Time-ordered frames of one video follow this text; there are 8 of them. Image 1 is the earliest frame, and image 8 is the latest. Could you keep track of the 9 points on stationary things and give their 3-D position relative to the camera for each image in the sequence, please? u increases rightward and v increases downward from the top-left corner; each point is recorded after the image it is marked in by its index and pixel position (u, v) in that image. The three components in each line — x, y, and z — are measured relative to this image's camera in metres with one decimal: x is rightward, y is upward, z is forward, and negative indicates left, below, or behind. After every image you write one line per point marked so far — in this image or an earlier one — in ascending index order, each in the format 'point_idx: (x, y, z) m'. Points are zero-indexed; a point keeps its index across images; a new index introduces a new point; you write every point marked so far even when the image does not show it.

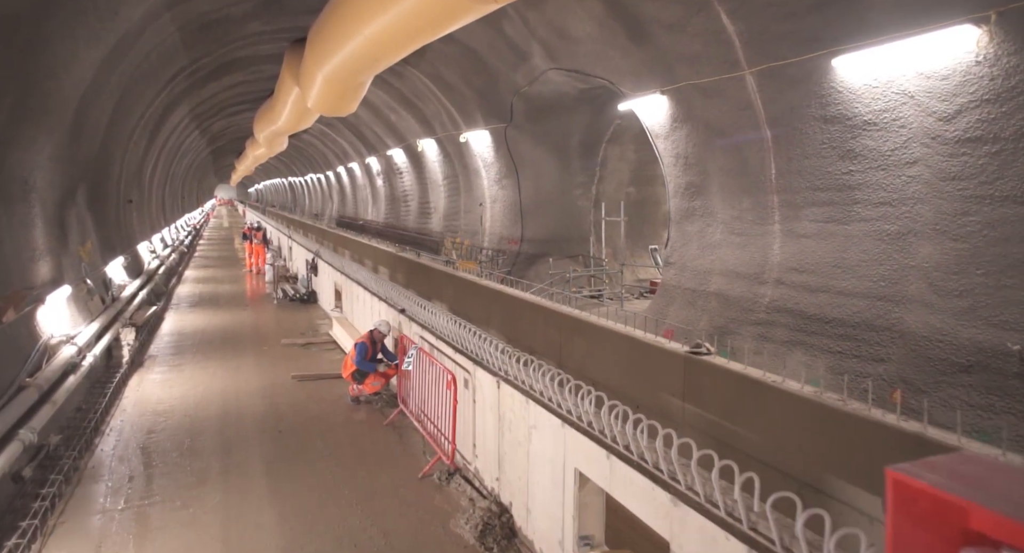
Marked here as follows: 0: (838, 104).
0: (+2.6, +1.4, +5.0) m
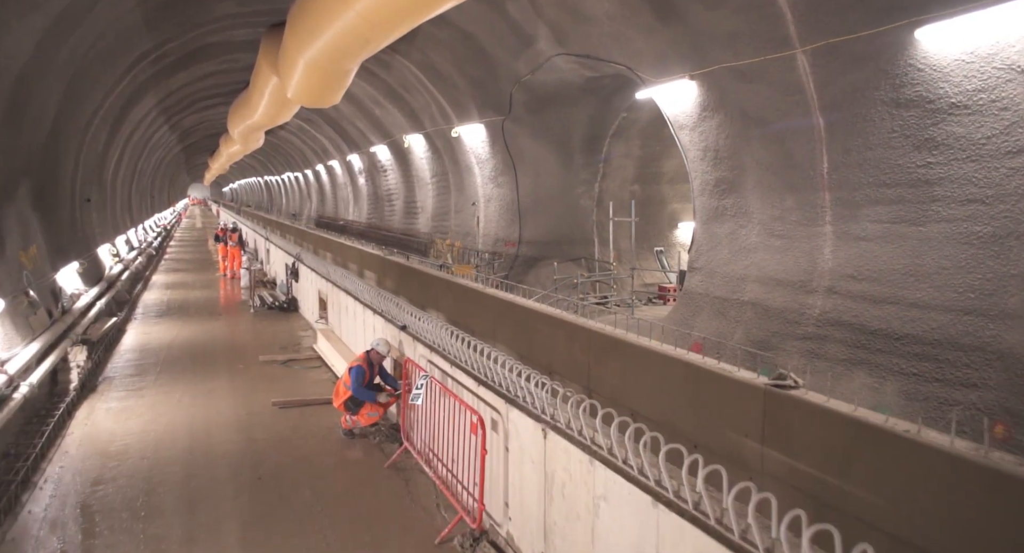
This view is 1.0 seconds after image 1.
0: (+2.8, +1.3, +4.3) m
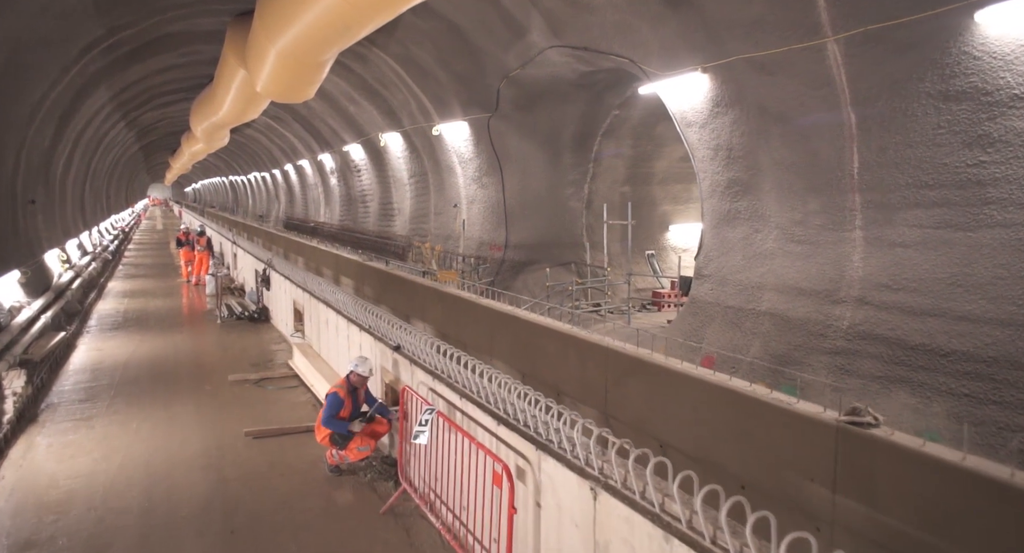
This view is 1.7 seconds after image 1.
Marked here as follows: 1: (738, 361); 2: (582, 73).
0: (+2.8, +1.2, +3.9) m
1: (+2.1, -0.8, +5.7) m
2: (+0.9, +2.7, +8.3) m
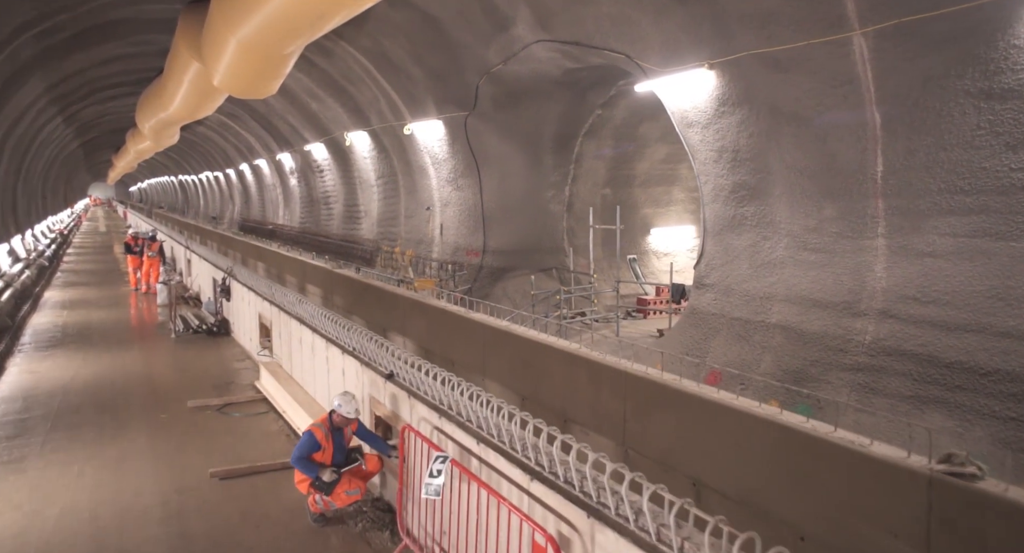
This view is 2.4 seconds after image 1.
0: (+2.9, +1.2, +3.6) m
1: (+2.0, -0.9, +5.4) m
2: (+0.7, +2.6, +7.9) m
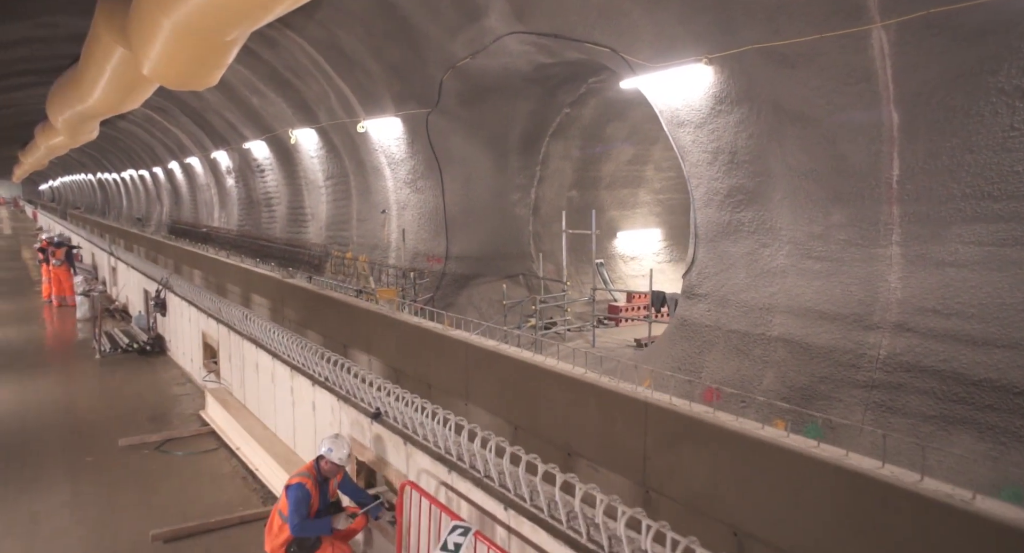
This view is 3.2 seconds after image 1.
0: (+2.9, +1.1, +3.3) m
1: (+1.9, -0.9, +5.0) m
2: (+0.3, +2.5, +7.4) m
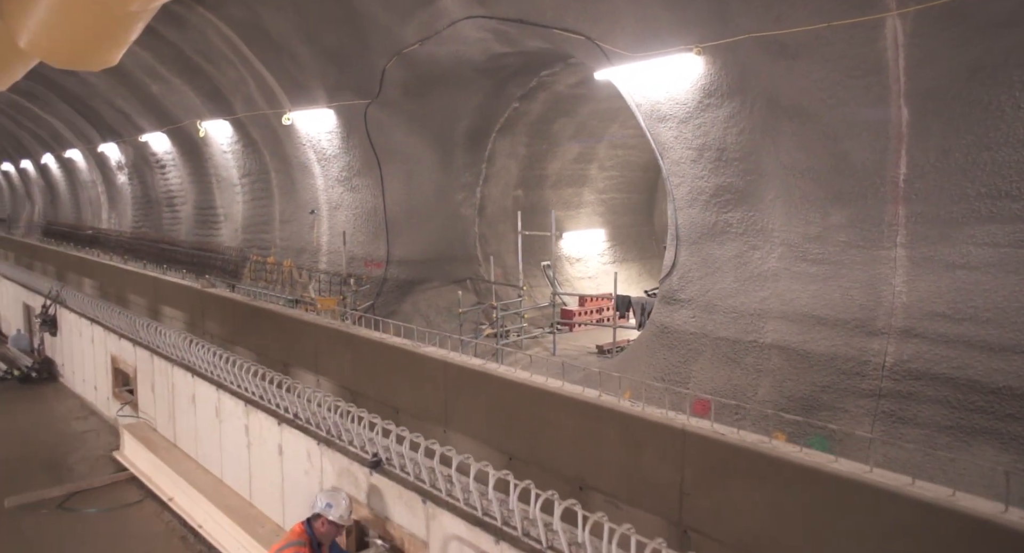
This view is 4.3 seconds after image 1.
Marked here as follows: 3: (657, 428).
0: (+3.0, +1.1, +3.2) m
1: (+1.7, -1.0, +4.7) m
2: (-0.2, +2.4, +6.9) m
3: (+0.7, -0.7, +3.0) m
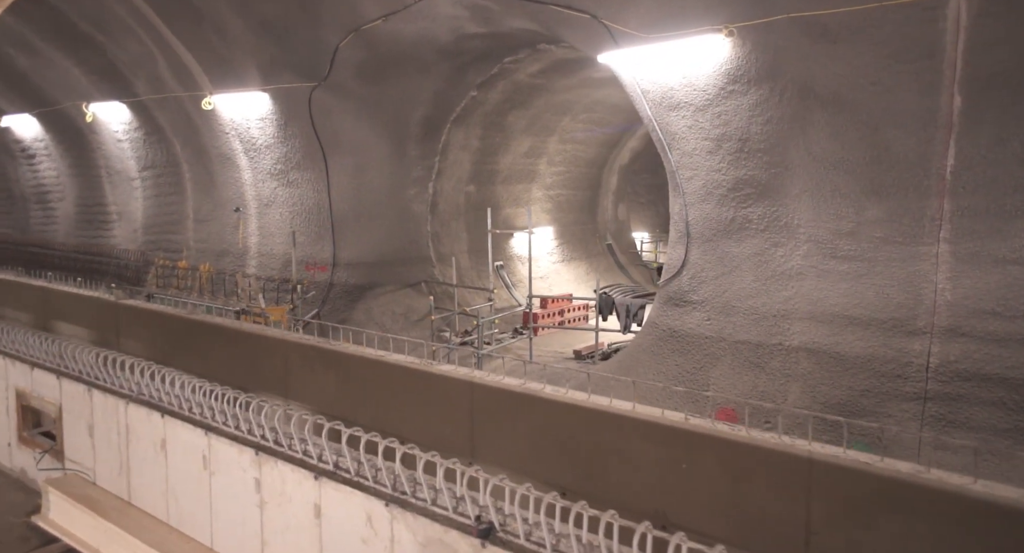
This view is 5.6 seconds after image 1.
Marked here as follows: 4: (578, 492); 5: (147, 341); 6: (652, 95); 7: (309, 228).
0: (+3.3, +1.1, +3.1) m
1: (+1.8, -1.0, +4.5) m
2: (-0.5, +2.4, +6.3) m
3: (+1.1, -0.7, +2.6) m
4: (+0.3, -1.1, +3.2) m
5: (-3.4, -0.6, +5.8) m
6: (+1.1, +1.4, +4.8) m
7: (-2.6, +0.6, +7.8) m
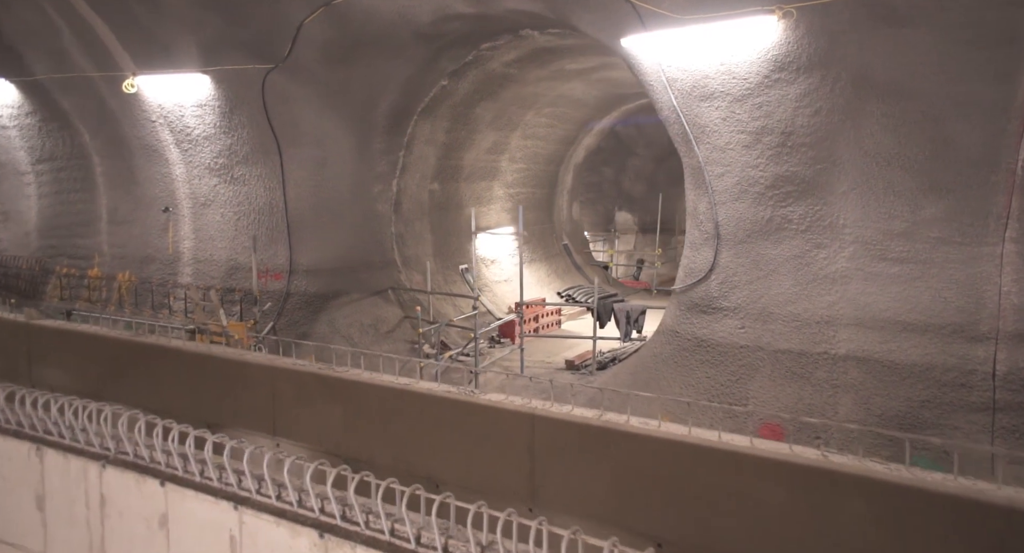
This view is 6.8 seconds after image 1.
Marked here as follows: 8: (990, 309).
0: (+3.6, +1.1, +3.0) m
1: (+2.1, -1.0, +4.1) m
2: (-0.6, +2.3, +5.6) m
3: (+1.6, -0.8, +2.2) m
4: (+0.7, -1.2, +2.7) m
5: (-3.4, -0.7, +4.8) m
6: (+1.2, +1.4, +4.3) m
7: (-2.8, +0.5, +6.9) m
8: (+2.9, -0.2, +3.9) m
